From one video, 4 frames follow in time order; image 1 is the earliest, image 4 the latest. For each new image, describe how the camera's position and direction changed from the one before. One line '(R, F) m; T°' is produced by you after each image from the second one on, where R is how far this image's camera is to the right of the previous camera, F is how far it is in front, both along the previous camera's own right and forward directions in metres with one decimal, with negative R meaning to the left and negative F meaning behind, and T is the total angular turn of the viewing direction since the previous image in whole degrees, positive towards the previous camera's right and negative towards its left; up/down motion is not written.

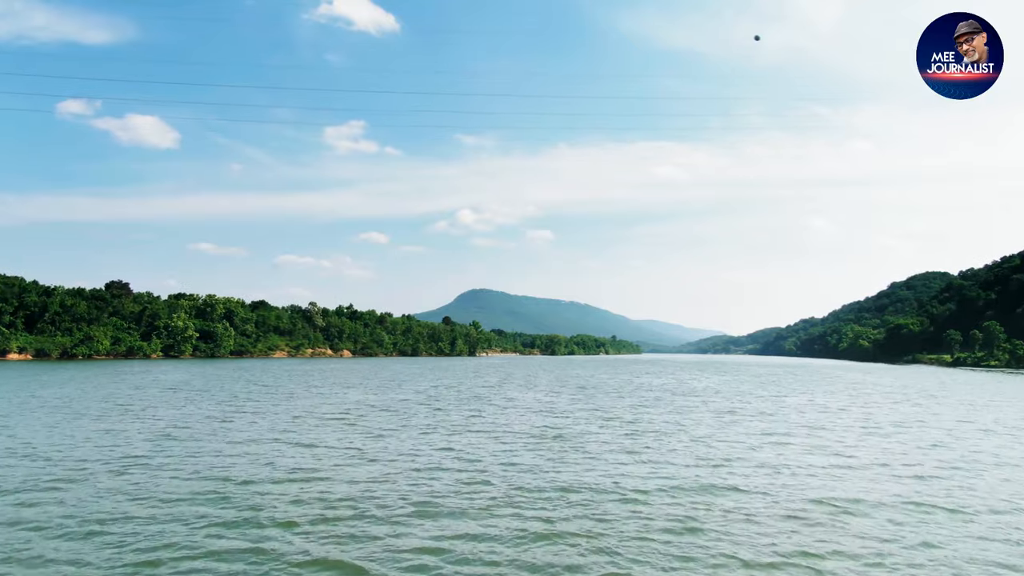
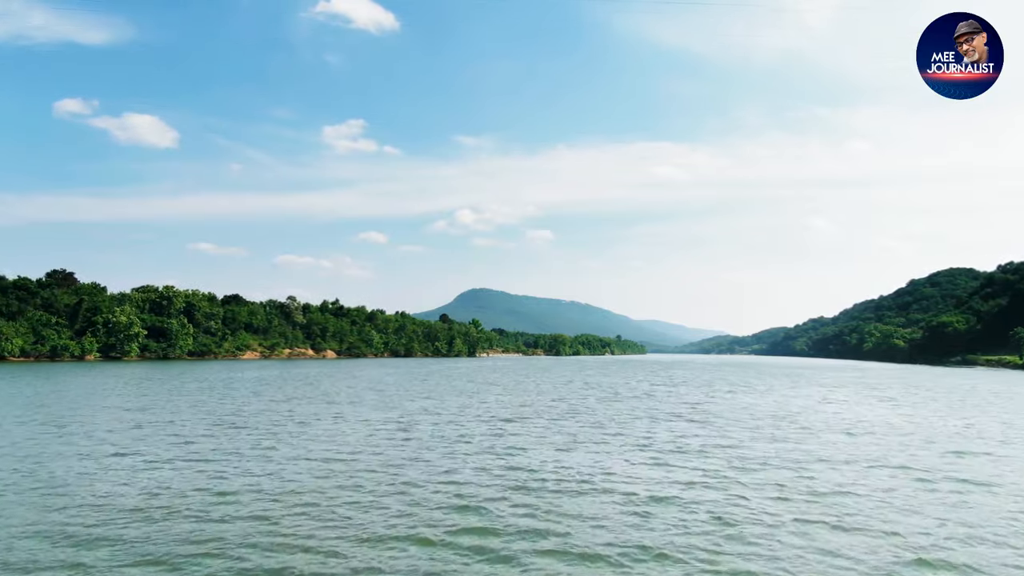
(-0.6, +9.7) m; 0°
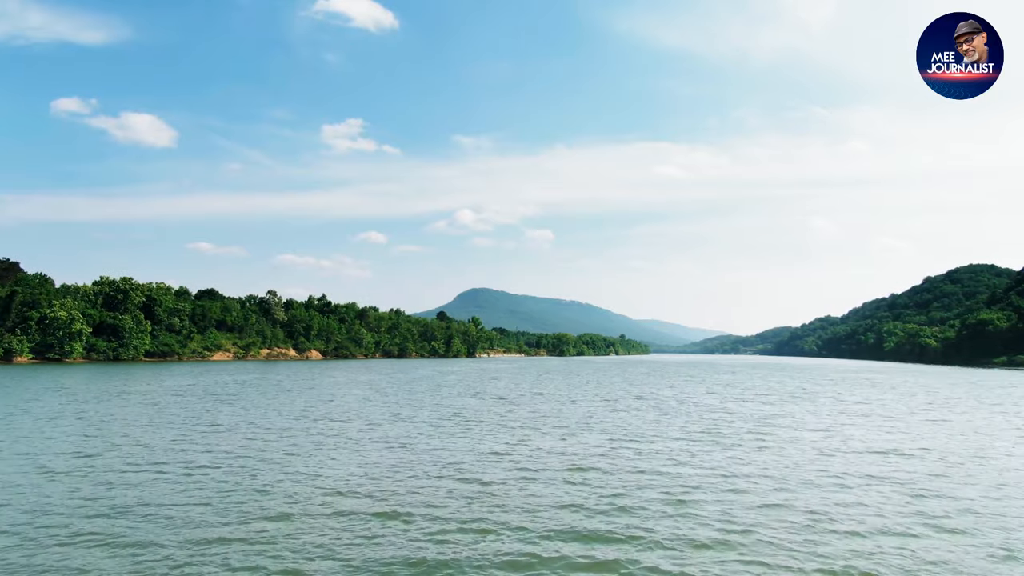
(-0.5, +7.5) m; 0°
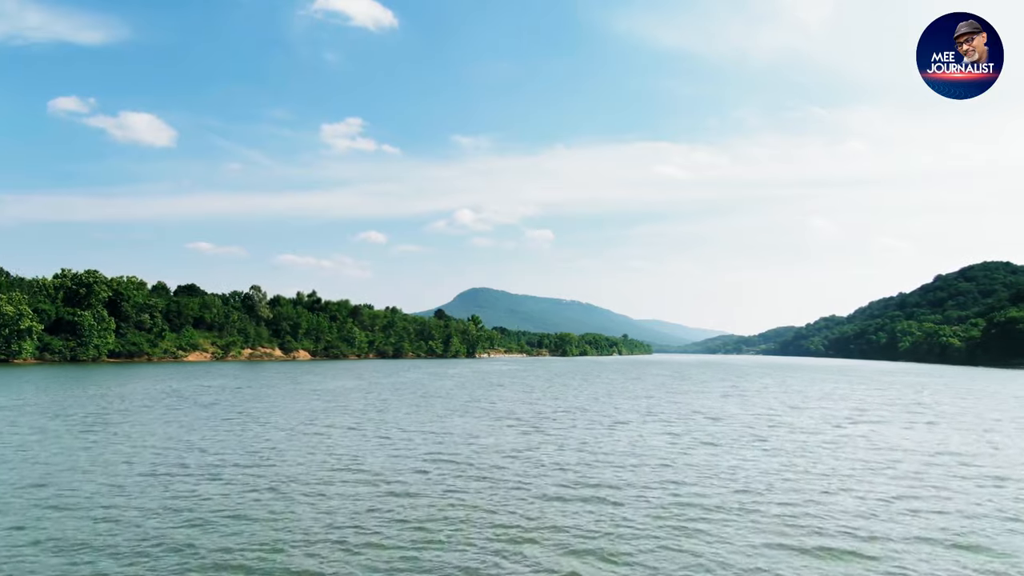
(-0.3, +5.0) m; 0°
